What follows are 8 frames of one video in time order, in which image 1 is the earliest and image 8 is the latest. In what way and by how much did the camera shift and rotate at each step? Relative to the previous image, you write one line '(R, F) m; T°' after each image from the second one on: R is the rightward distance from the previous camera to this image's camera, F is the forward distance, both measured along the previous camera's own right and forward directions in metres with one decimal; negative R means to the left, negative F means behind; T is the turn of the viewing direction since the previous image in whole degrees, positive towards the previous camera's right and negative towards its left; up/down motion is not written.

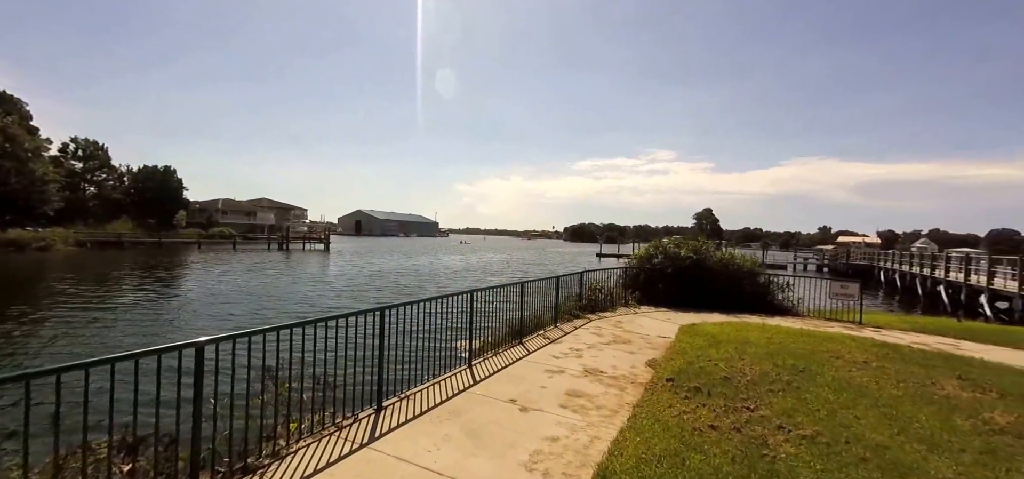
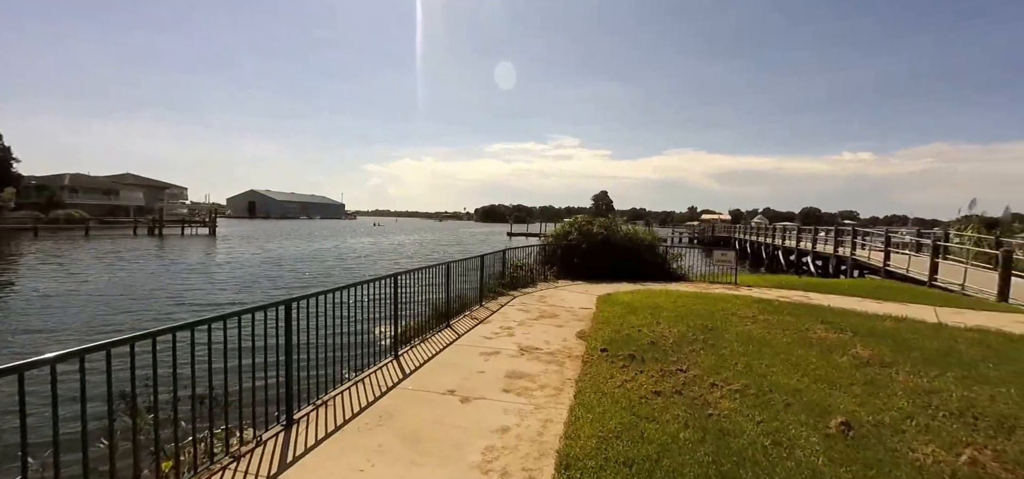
(-0.2, +0.4) m; +12°
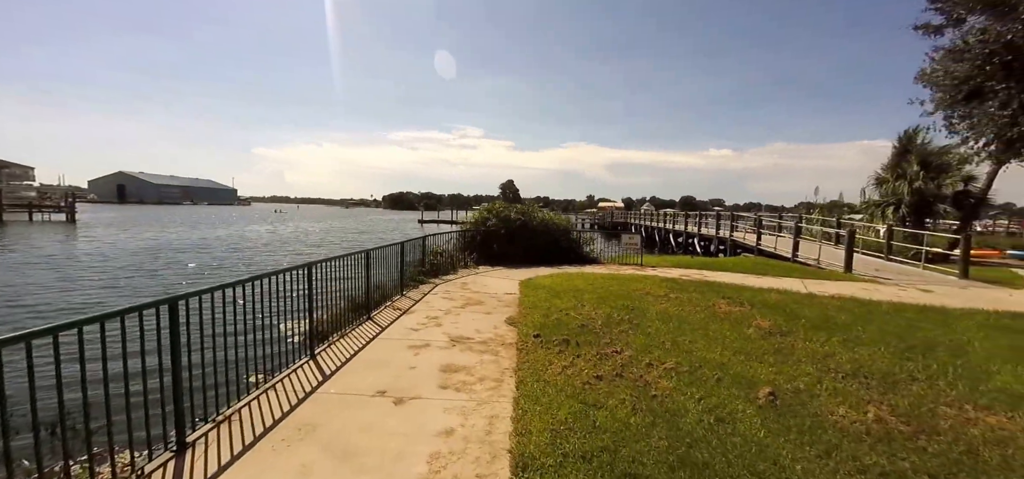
(-0.2, +0.3) m; +11°
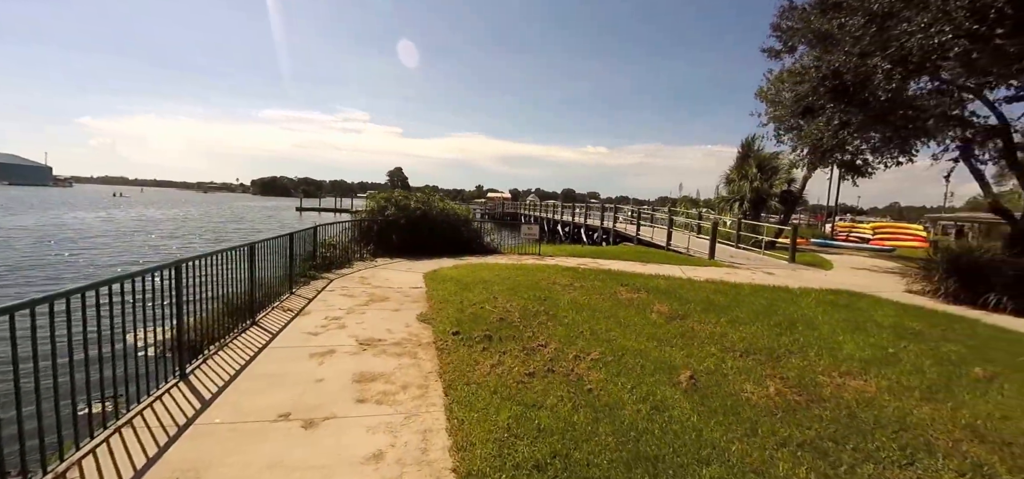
(-0.3, +0.3) m; +14°
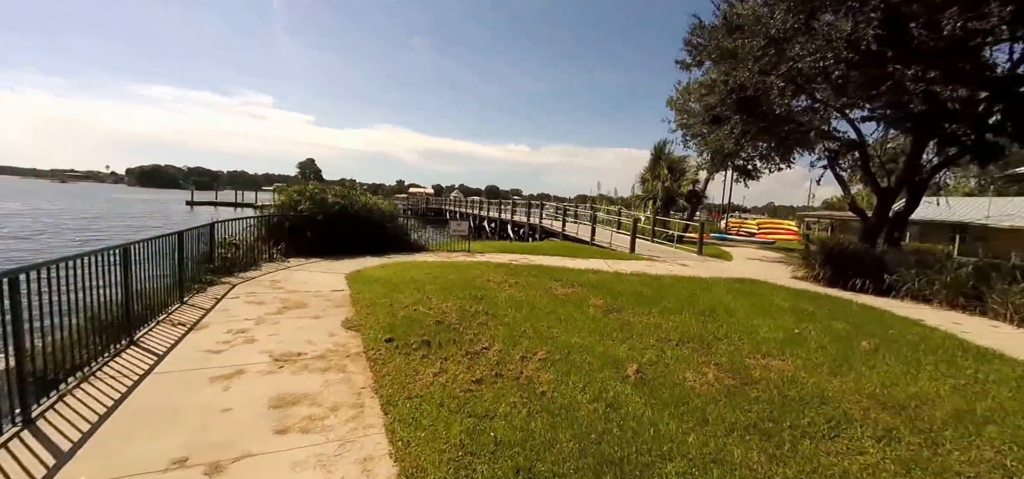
(-0.2, +0.2) m; +10°
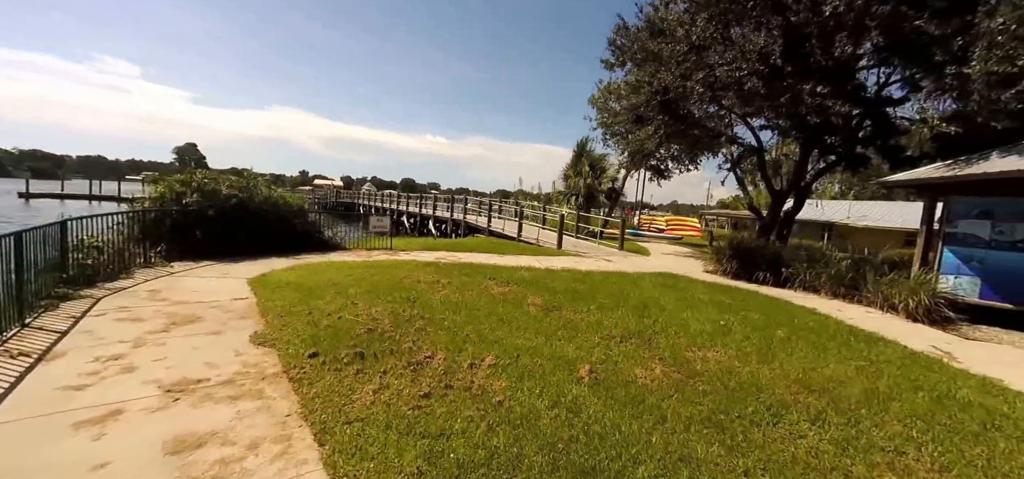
(-0.3, +0.3) m; +11°
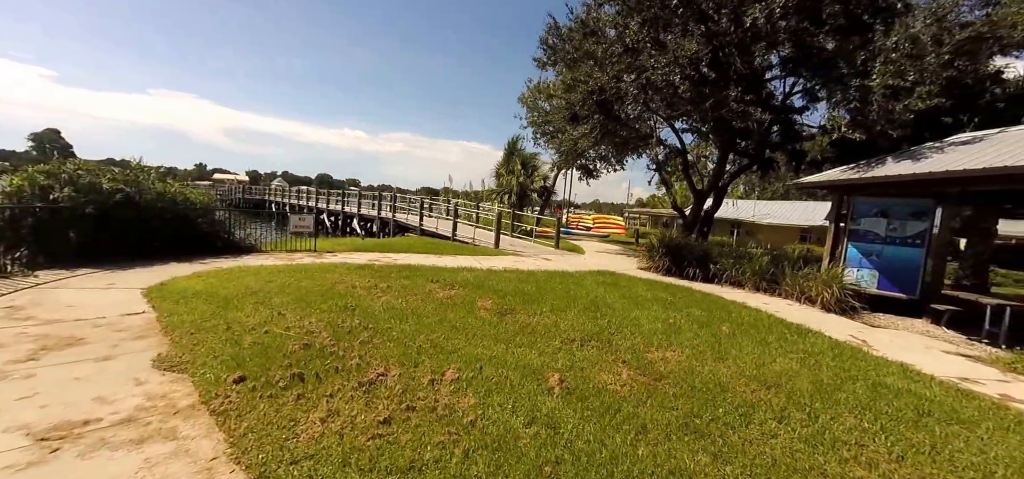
(-0.3, +0.3) m; +10°
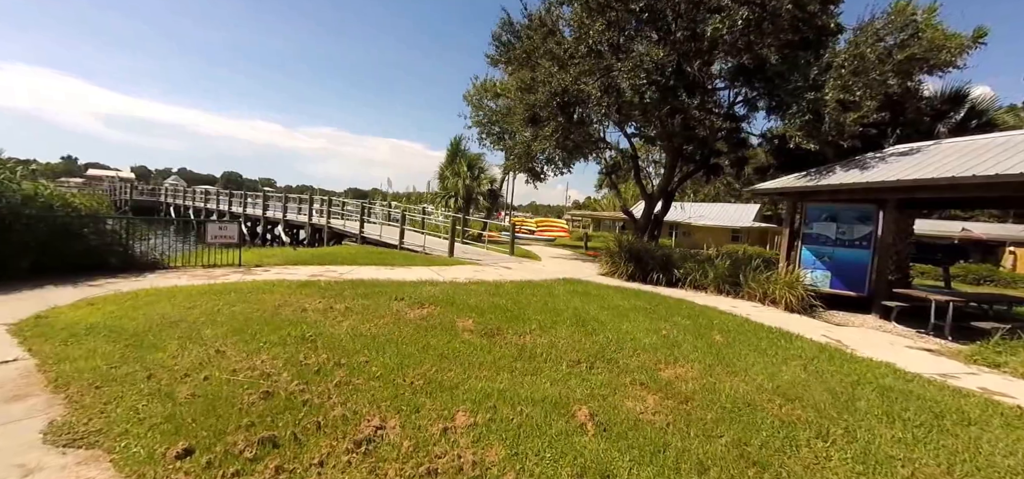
(-0.7, +0.5) m; +9°
